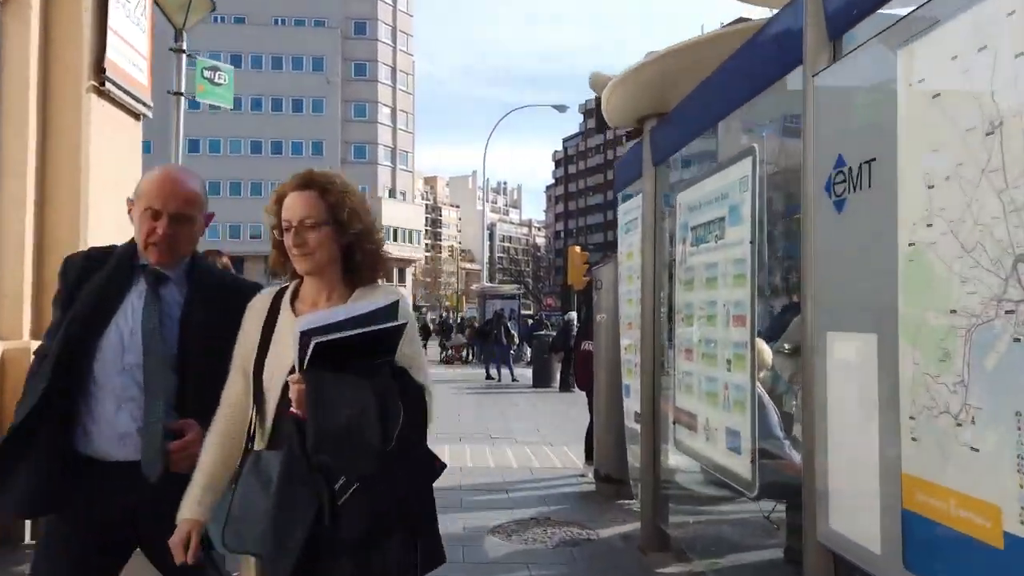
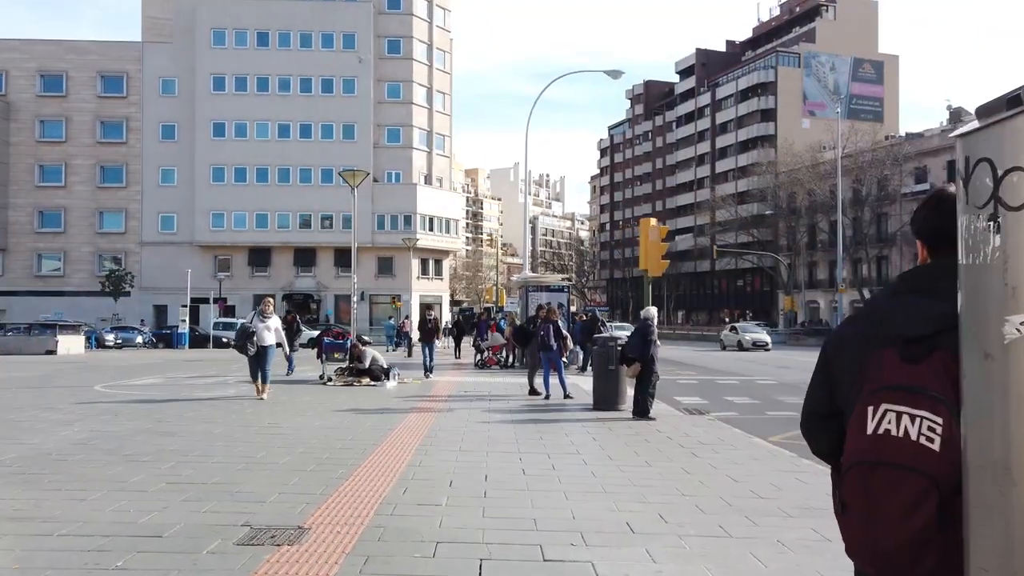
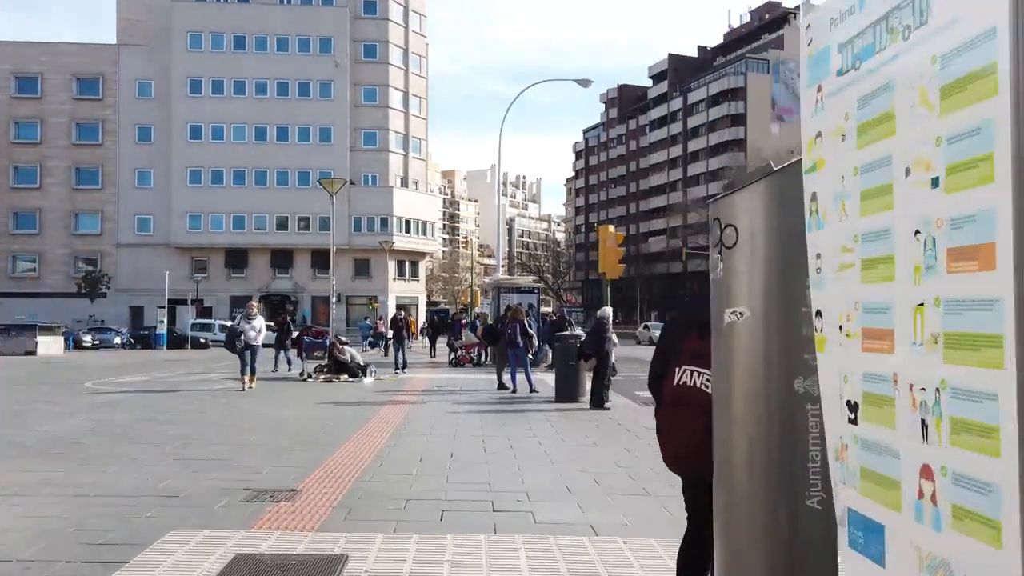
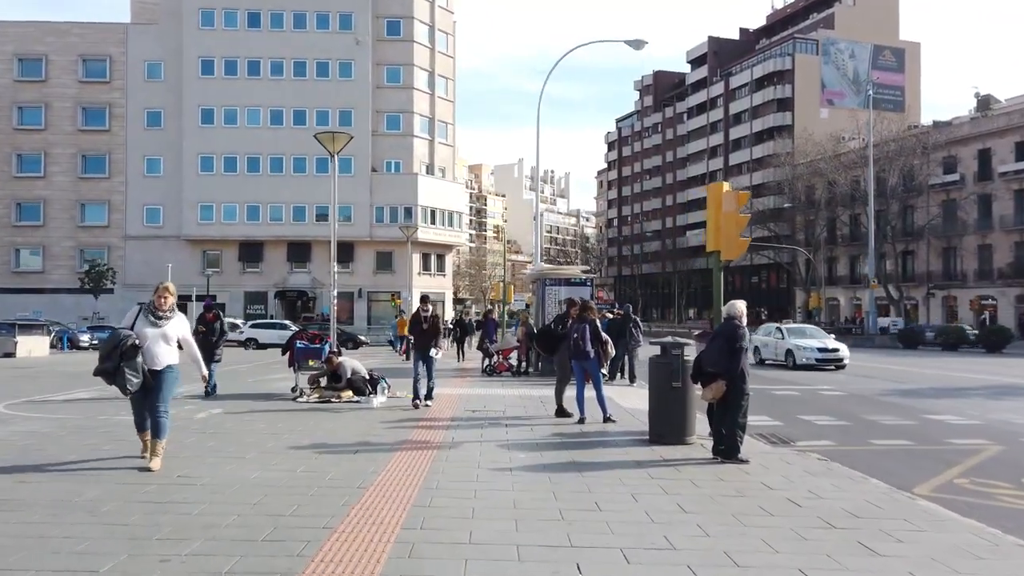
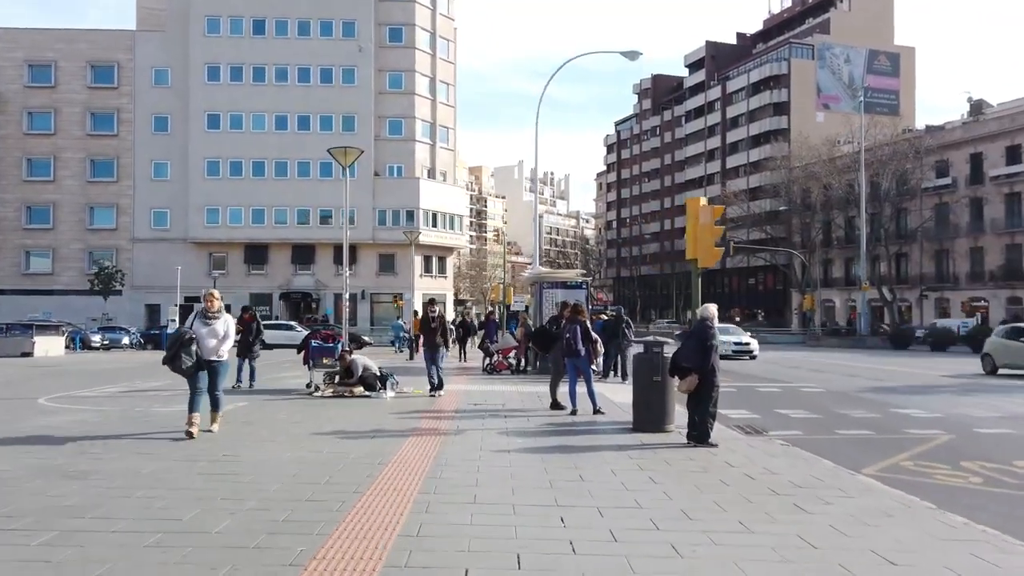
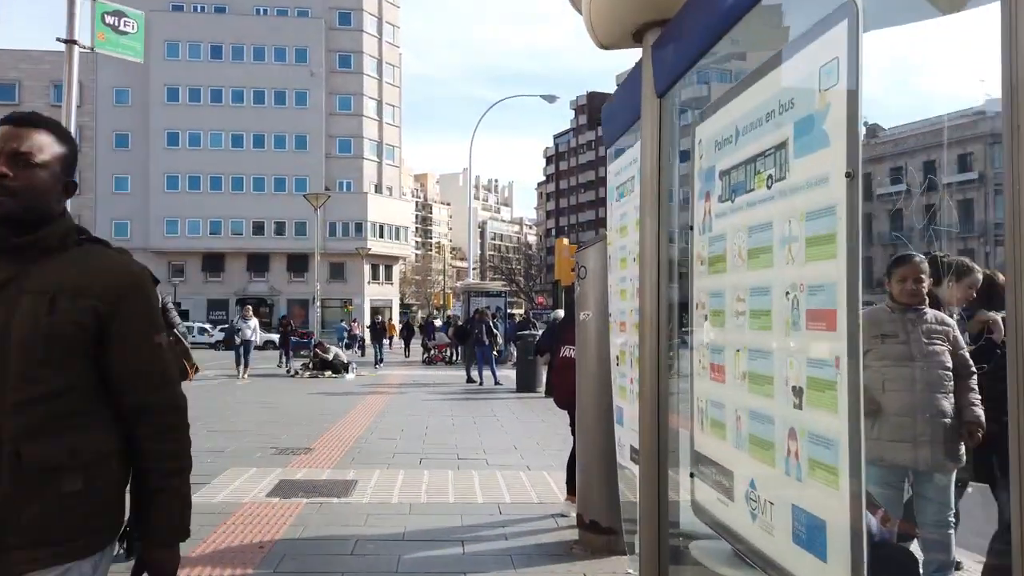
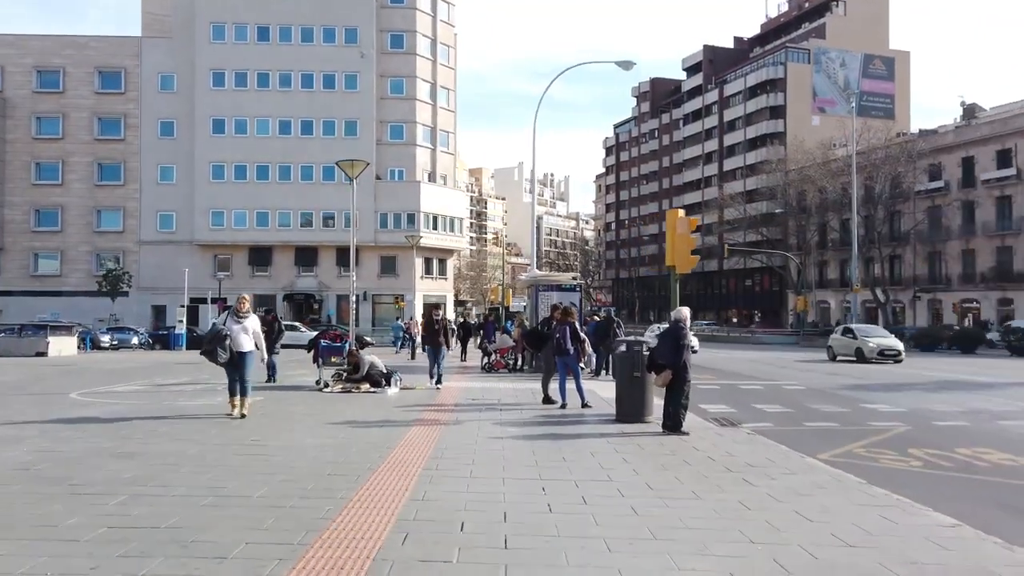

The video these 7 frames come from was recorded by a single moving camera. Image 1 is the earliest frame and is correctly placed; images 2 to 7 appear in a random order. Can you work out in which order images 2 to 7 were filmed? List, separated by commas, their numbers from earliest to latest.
6, 3, 2, 7, 5, 4
